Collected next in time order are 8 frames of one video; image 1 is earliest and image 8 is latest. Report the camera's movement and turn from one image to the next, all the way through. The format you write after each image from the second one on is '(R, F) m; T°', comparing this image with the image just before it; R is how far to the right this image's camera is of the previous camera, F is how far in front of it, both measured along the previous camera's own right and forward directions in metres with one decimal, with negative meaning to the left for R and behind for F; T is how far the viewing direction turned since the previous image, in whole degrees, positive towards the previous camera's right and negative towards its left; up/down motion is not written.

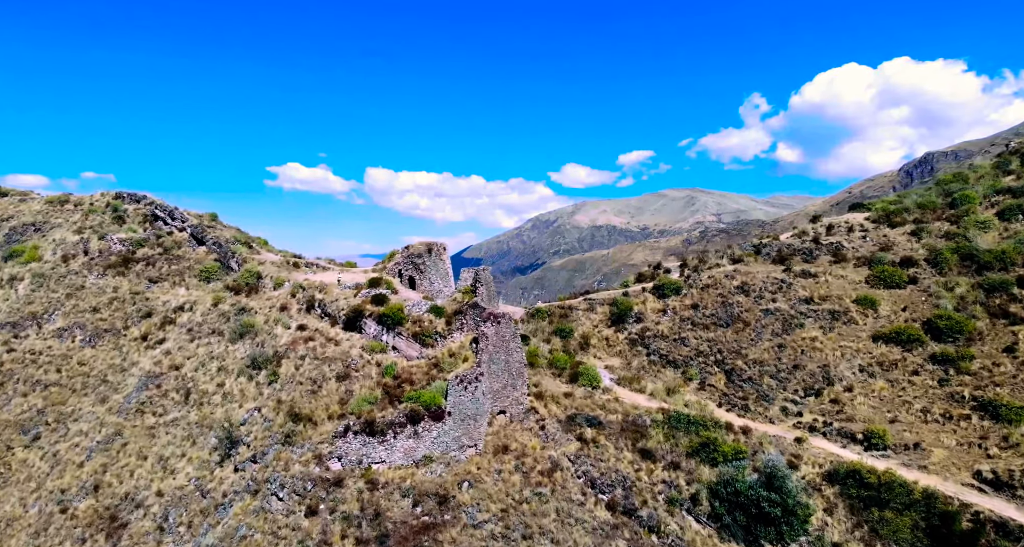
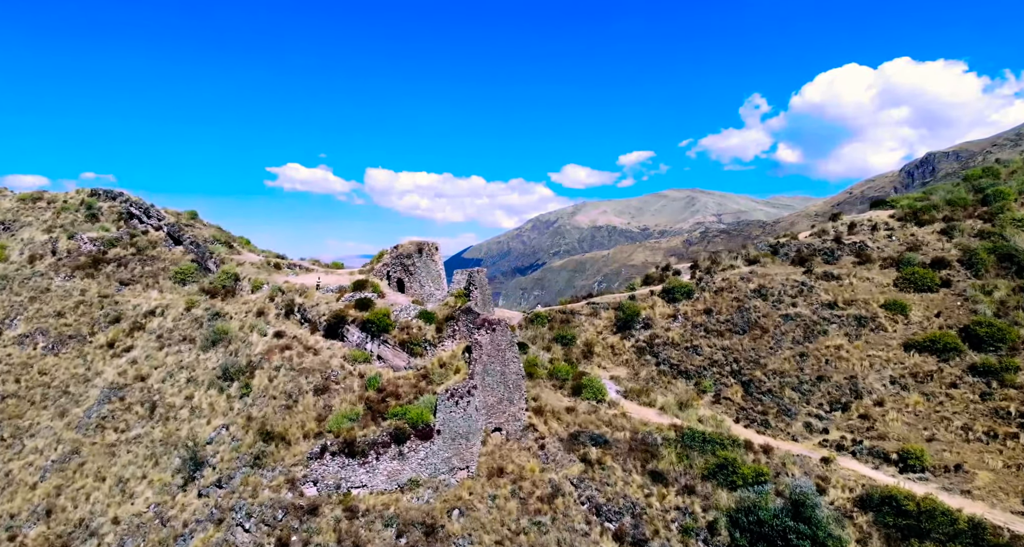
(+0.2, +4.3) m; 0°
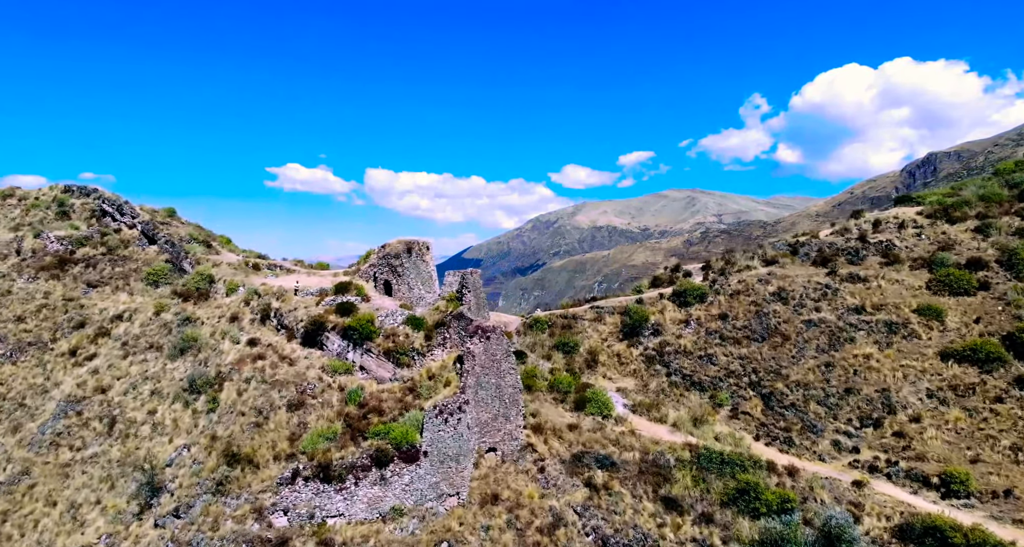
(+0.2, +4.1) m; 0°
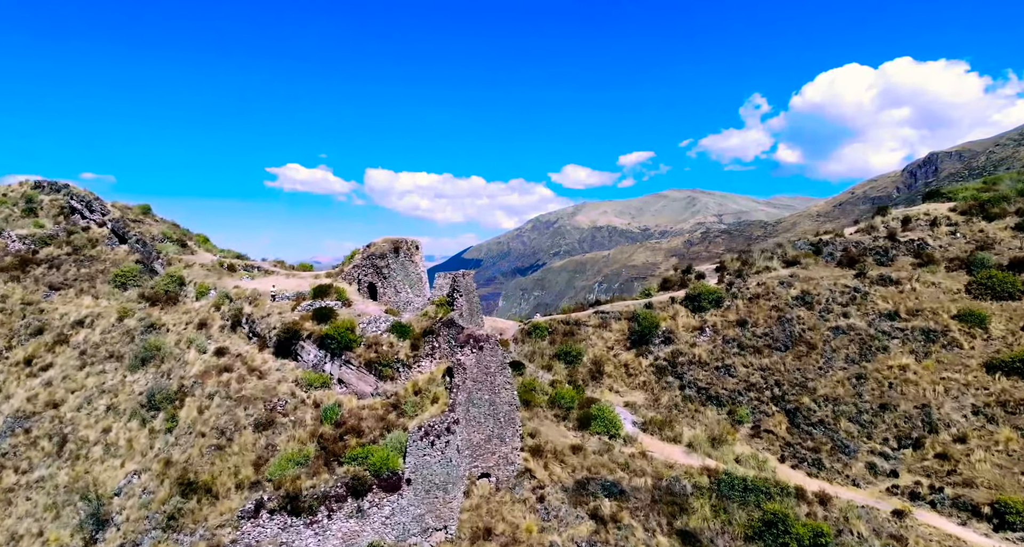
(+0.2, +4.1) m; 0°
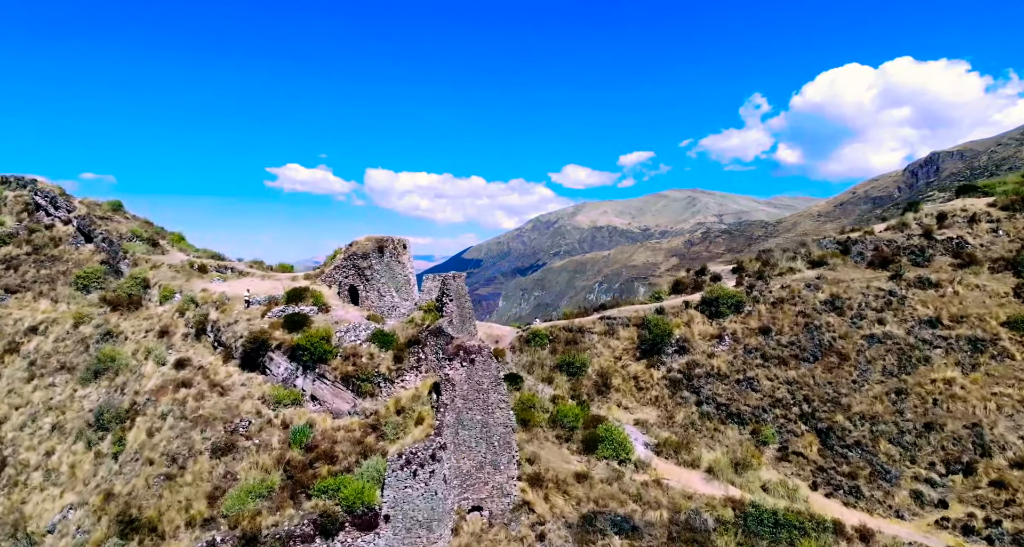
(+0.2, +4.1) m; 0°
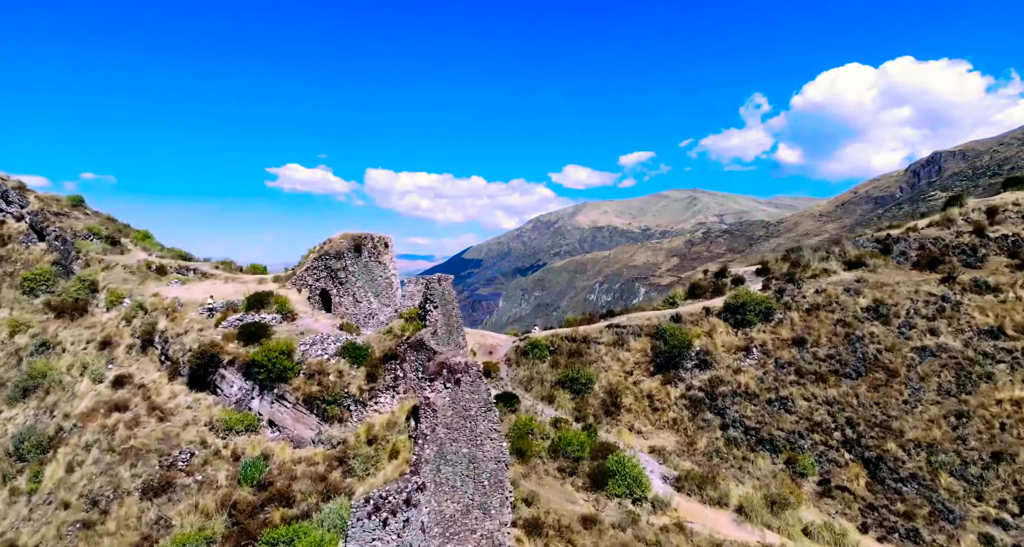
(+0.3, +4.8) m; 0°
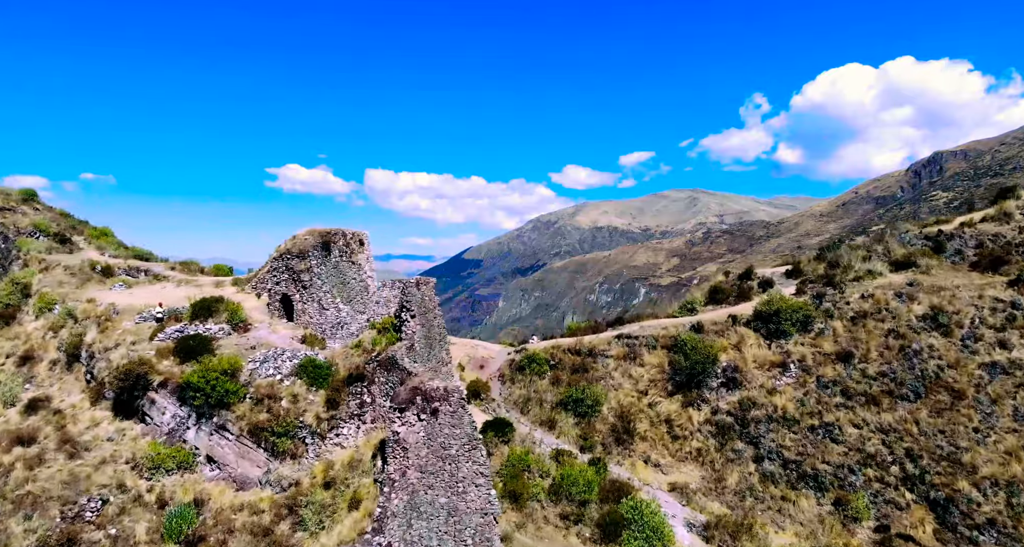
(+0.3, +4.8) m; 0°
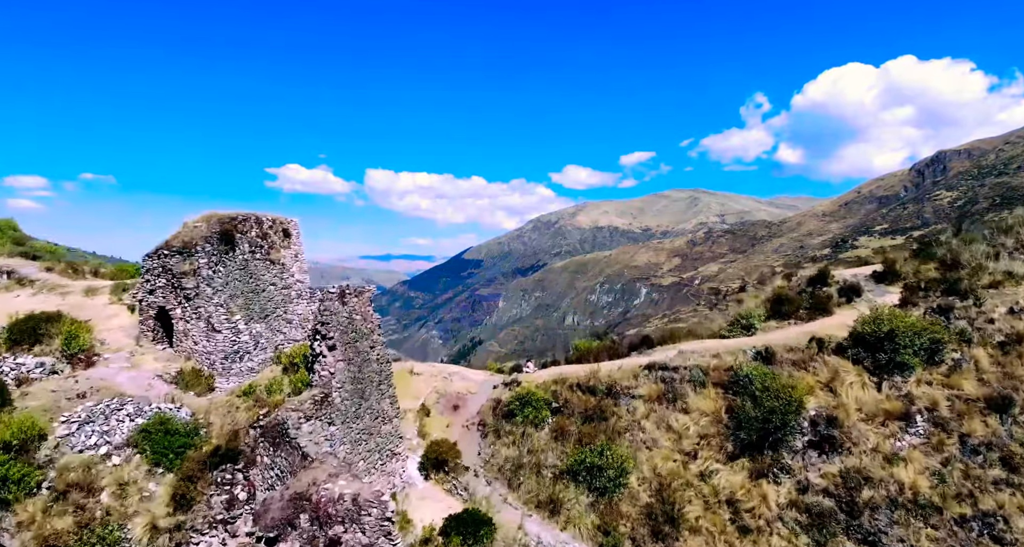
(+0.5, +8.9) m; 0°
